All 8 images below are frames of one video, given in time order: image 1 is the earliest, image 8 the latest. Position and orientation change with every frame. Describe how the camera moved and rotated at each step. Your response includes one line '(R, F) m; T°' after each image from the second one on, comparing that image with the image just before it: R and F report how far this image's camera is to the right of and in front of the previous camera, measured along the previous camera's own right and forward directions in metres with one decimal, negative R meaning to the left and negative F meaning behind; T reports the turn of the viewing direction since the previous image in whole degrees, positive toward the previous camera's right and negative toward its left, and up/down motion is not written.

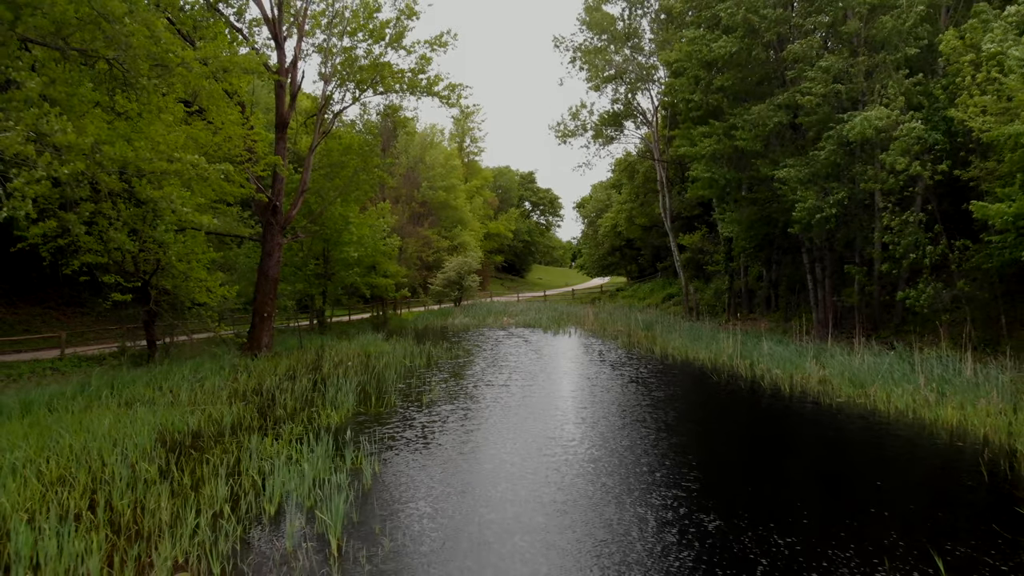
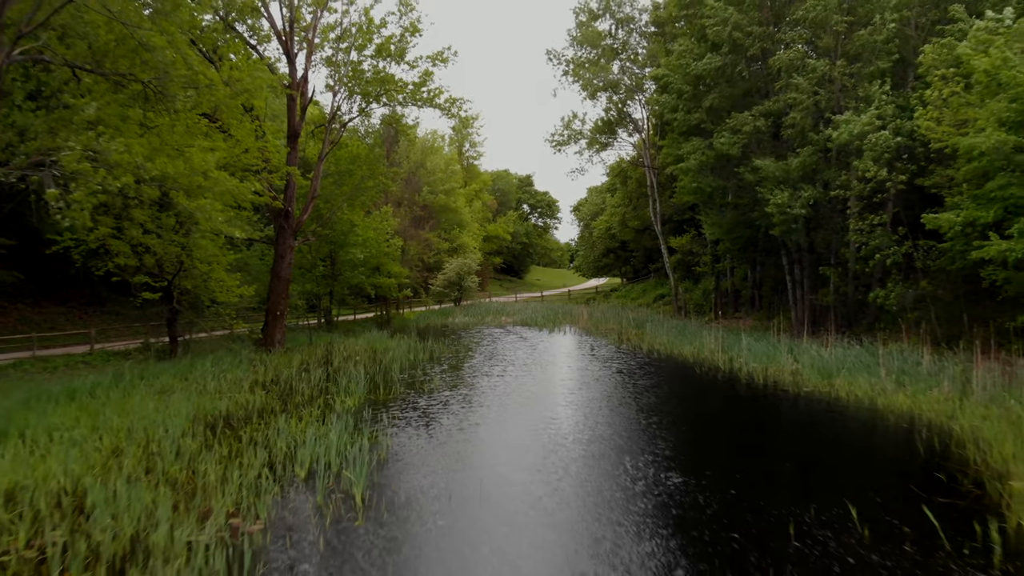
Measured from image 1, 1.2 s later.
(0.0, -0.9) m; 0°
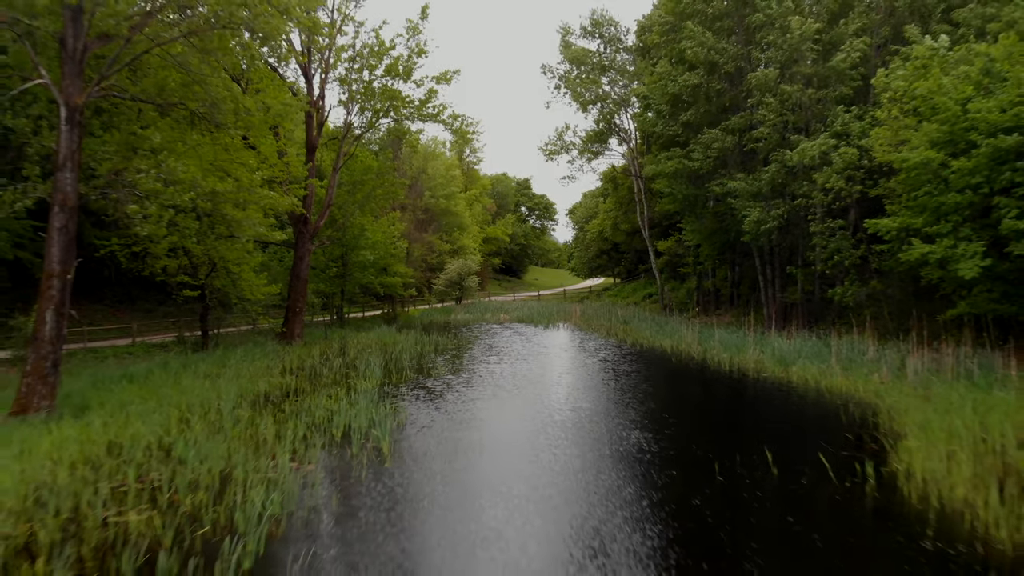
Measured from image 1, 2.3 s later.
(+0.1, -1.4) m; 0°
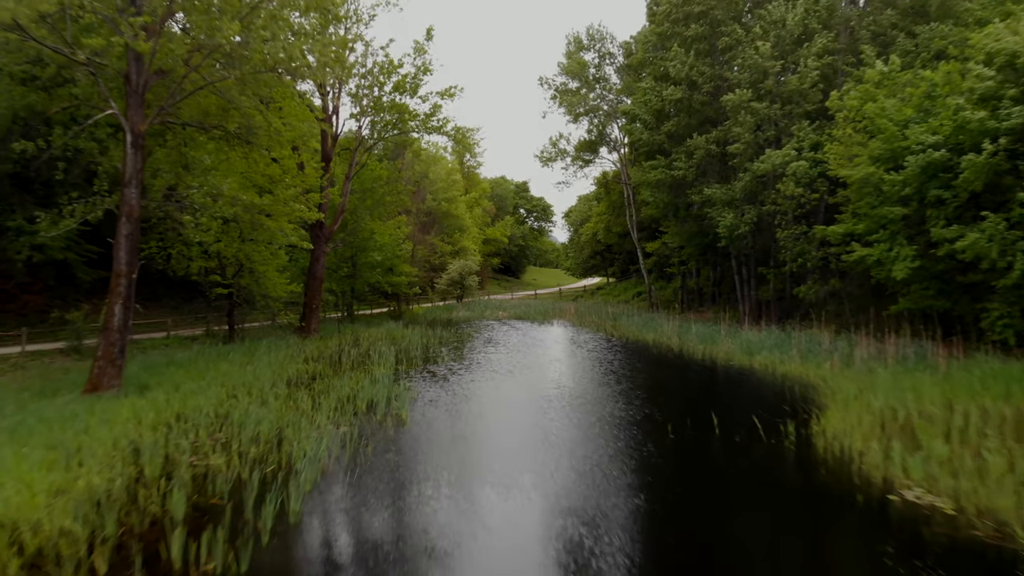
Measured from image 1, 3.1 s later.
(+0.1, -1.5) m; 0°
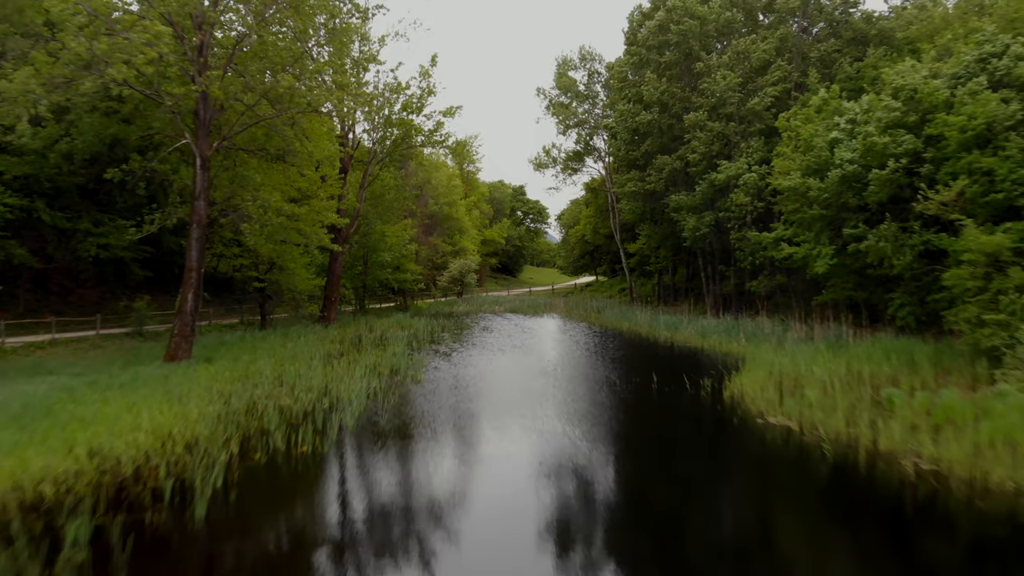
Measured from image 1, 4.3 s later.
(+0.2, -2.5) m; 0°
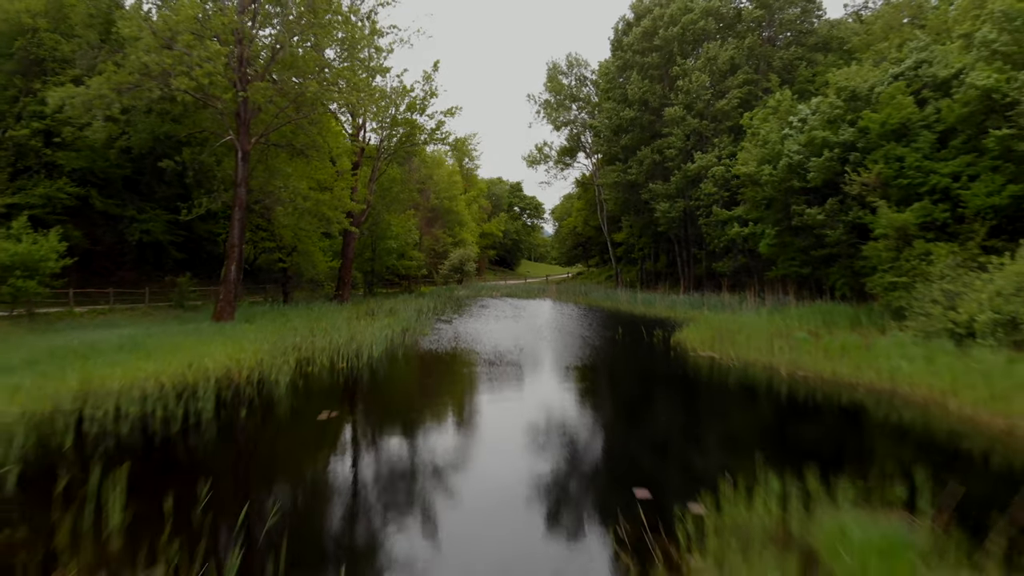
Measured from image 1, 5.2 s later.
(+0.2, -2.3) m; 0°
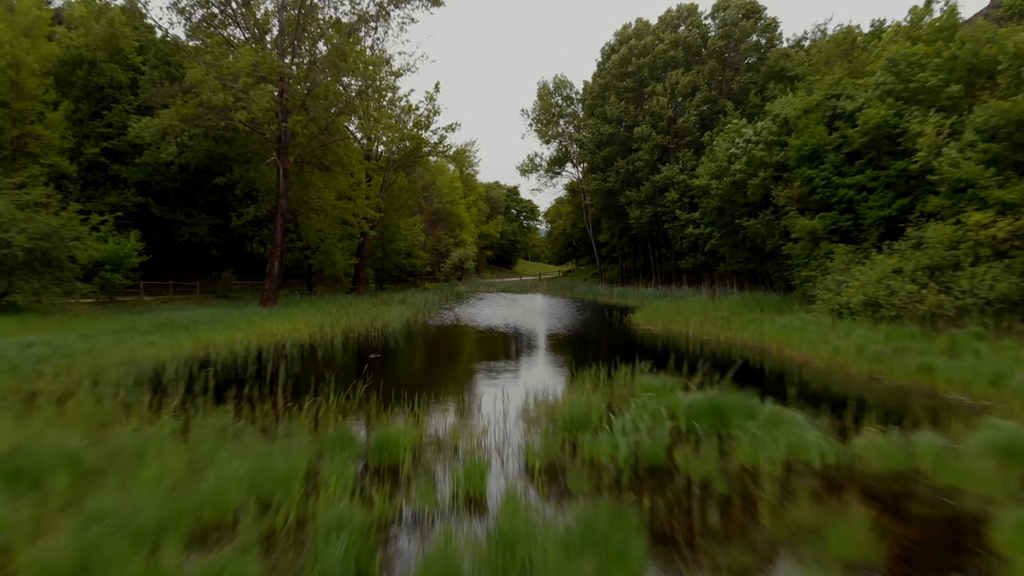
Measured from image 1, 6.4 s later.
(+0.2, -3.3) m; 0°
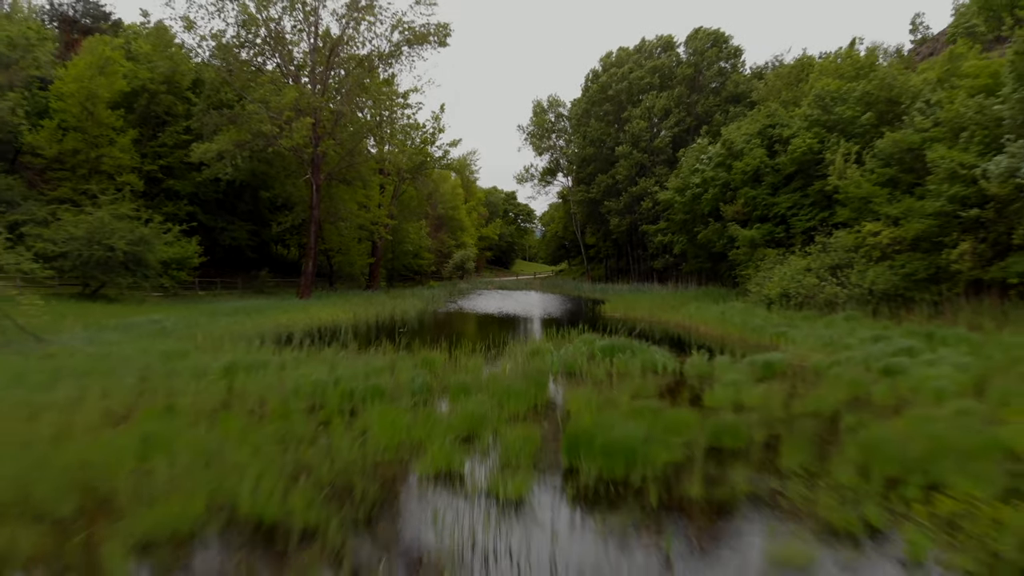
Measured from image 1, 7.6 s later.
(+0.2, -3.7) m; 0°
